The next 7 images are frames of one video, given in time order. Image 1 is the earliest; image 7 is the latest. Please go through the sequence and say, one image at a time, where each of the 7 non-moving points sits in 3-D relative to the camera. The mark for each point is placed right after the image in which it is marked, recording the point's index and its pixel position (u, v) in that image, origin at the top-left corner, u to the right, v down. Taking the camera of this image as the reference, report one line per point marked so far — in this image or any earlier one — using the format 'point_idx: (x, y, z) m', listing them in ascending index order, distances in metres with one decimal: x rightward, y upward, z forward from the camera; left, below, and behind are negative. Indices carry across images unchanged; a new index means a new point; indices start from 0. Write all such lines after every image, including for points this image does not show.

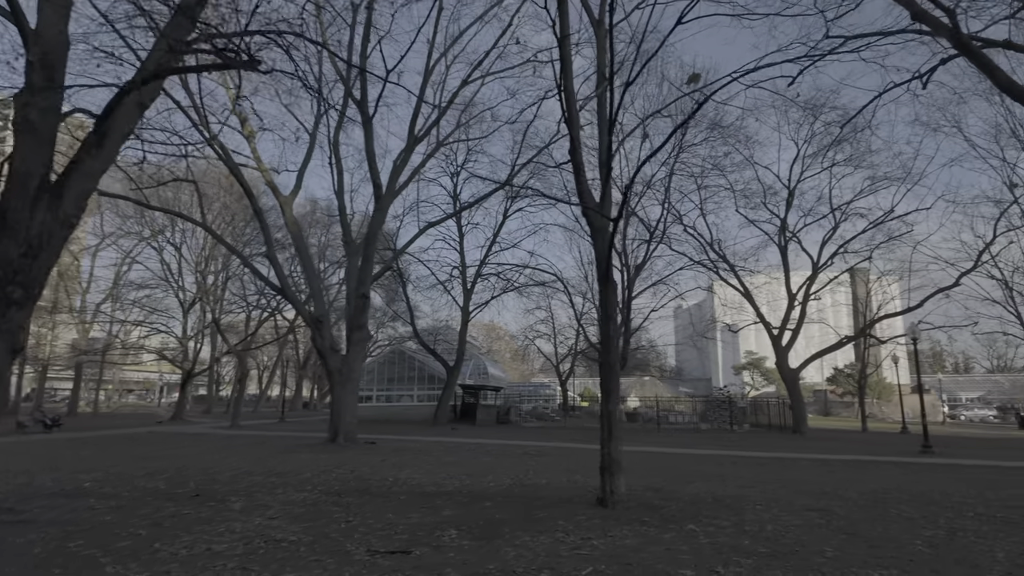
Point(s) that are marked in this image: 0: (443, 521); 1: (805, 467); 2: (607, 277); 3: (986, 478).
0: (-1.0, -3.5, +8.7) m
1: (+8.7, -5.3, +17.5) m
2: (+1.7, +0.2, +10.4) m
3: (+11.8, -4.7, +14.6) m
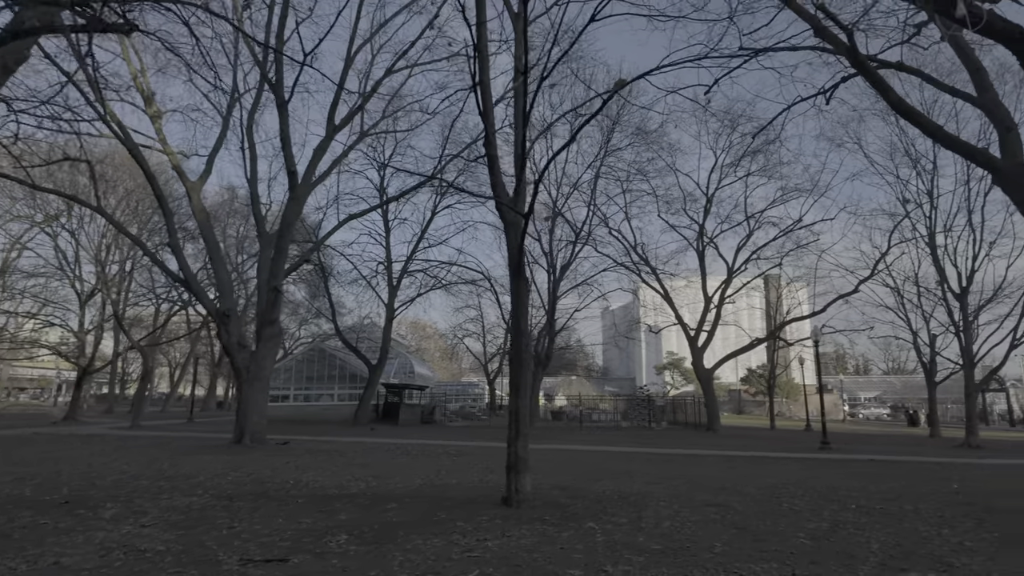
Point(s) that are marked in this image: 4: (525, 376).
0: (-2.5, -3.3, +8.3) m
1: (+6.2, -5.4, +18.1) m
2: (+0.1, +0.3, +10.2) m
3: (+9.6, -4.9, +15.6) m
4: (+0.2, -1.5, +10.0) m
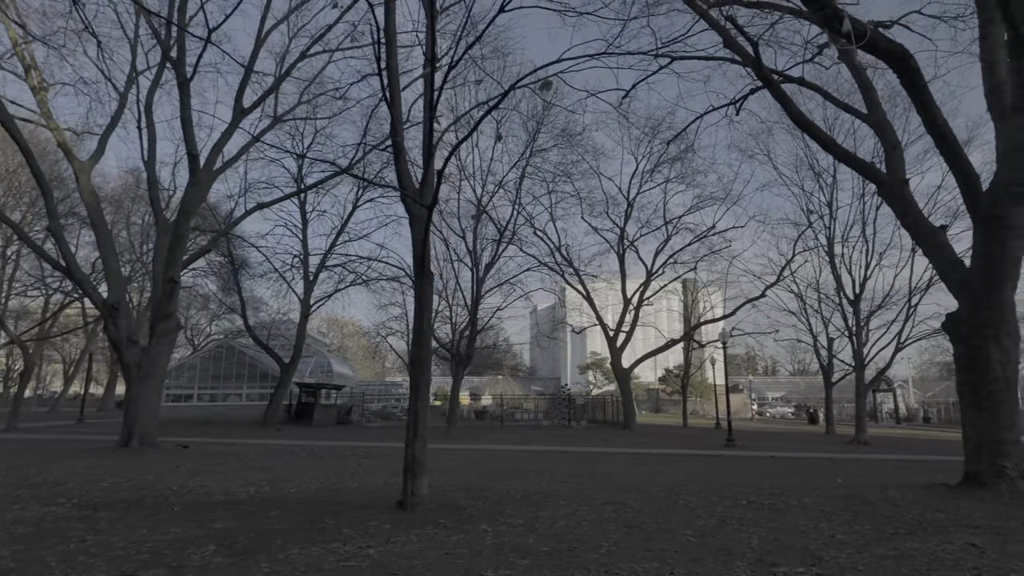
0: (-4.0, -3.2, +7.6) m
1: (+3.4, -5.4, +18.4) m
2: (-1.5, +0.3, +9.9) m
3: (+7.1, -5.0, +16.3) m
4: (-1.4, -1.4, +9.7) m
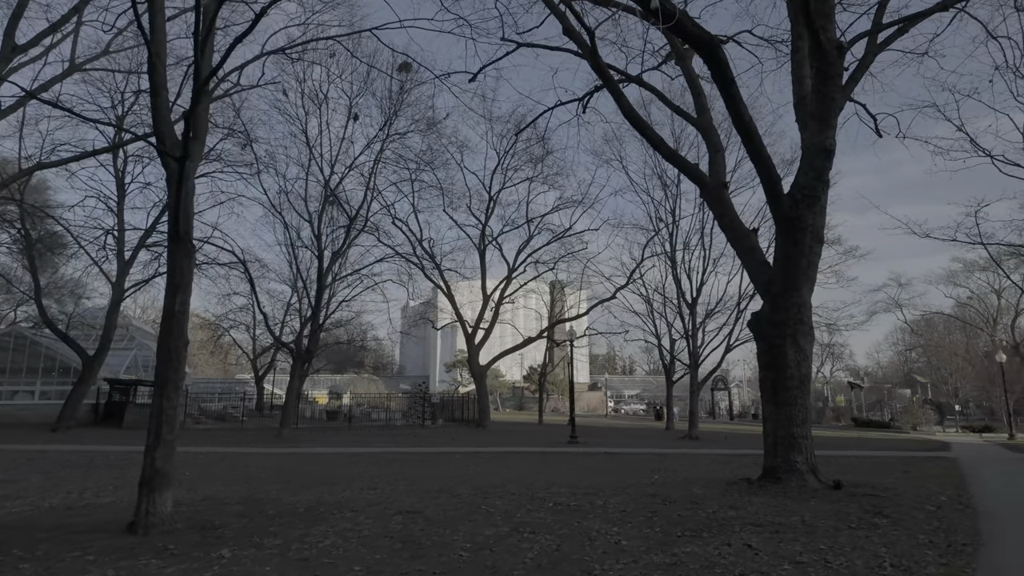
0: (-6.6, -2.7, +5.4) m
1: (-1.7, -5.2, +17.5) m
2: (-4.6, +0.7, +8.1) m
3: (+2.3, -4.9, +16.2) m
4: (-4.5, -1.1, +8.0) m
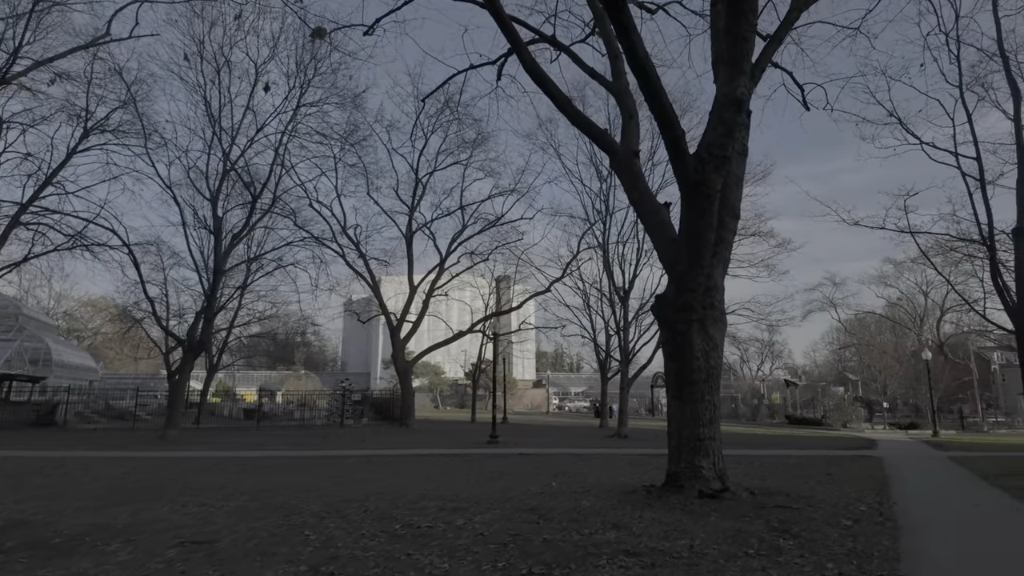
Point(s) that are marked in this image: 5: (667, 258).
0: (-8.4, -2.2, +2.9) m
1: (-4.5, -4.7, +15.3) m
2: (-6.6, +1.2, +5.8) m
3: (-0.4, -4.5, +14.4) m
4: (-6.5, -0.6, +5.6) m
5: (+2.7, +0.5, +10.1) m
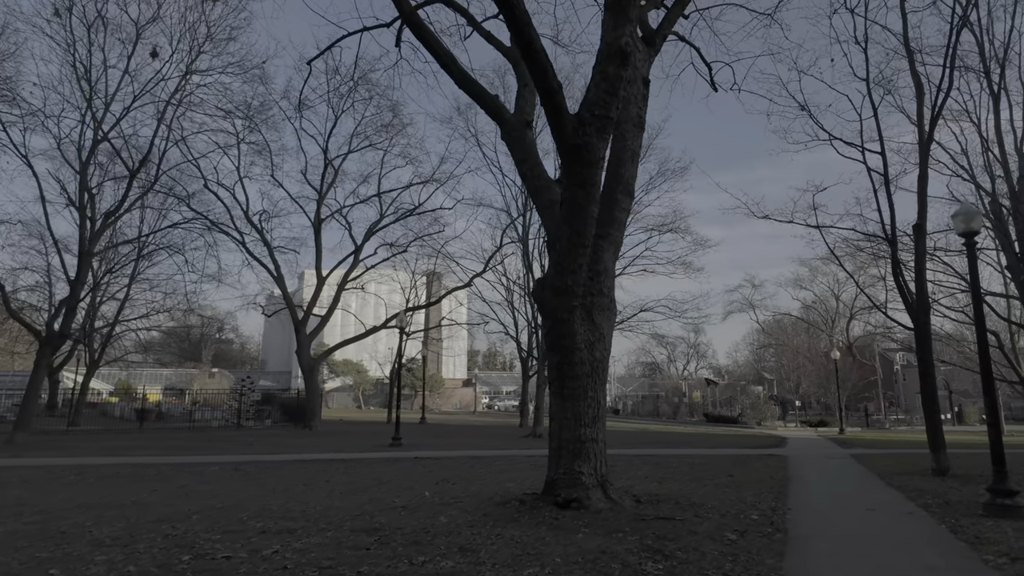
0: (-9.8, -1.8, +0.6) m
1: (-7.2, -4.3, +13.3) m
2: (-8.1, +1.6, +3.6) m
3: (-3.0, -4.2, +12.9) m
4: (-8.1, -0.1, +3.5) m
5: (+0.6, +0.8, +8.9) m
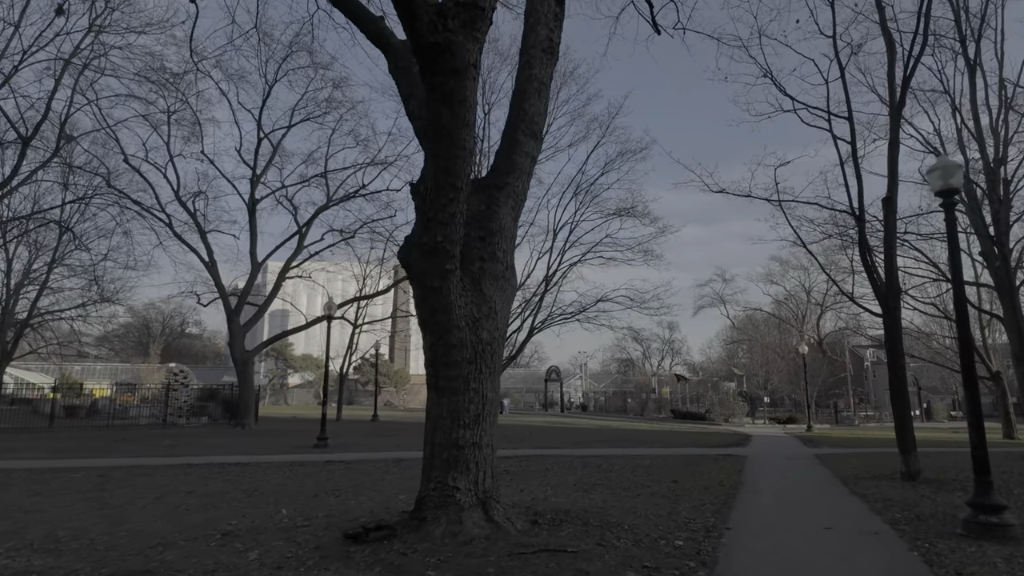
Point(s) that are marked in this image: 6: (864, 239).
0: (-11.1, -1.3, -1.8) m
1: (-9.0, -3.7, +11.1) m
2: (-9.6, +2.1, +1.3) m
3: (-4.8, -3.7, +10.7) m
4: (-9.5, +0.4, +1.2) m
5: (-1.1, +1.2, +6.9) m
6: (+10.1, +1.3, +16.8) m
